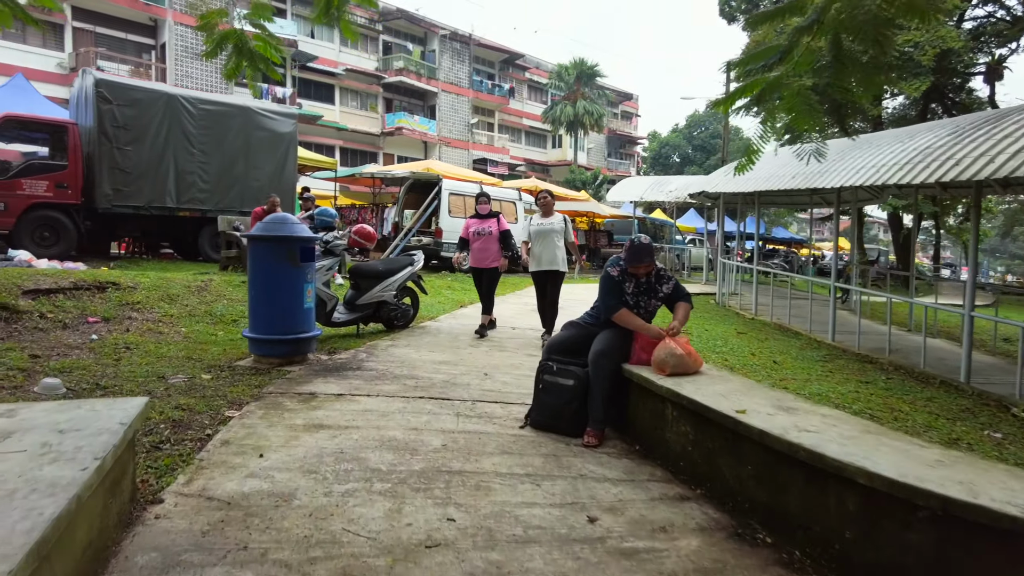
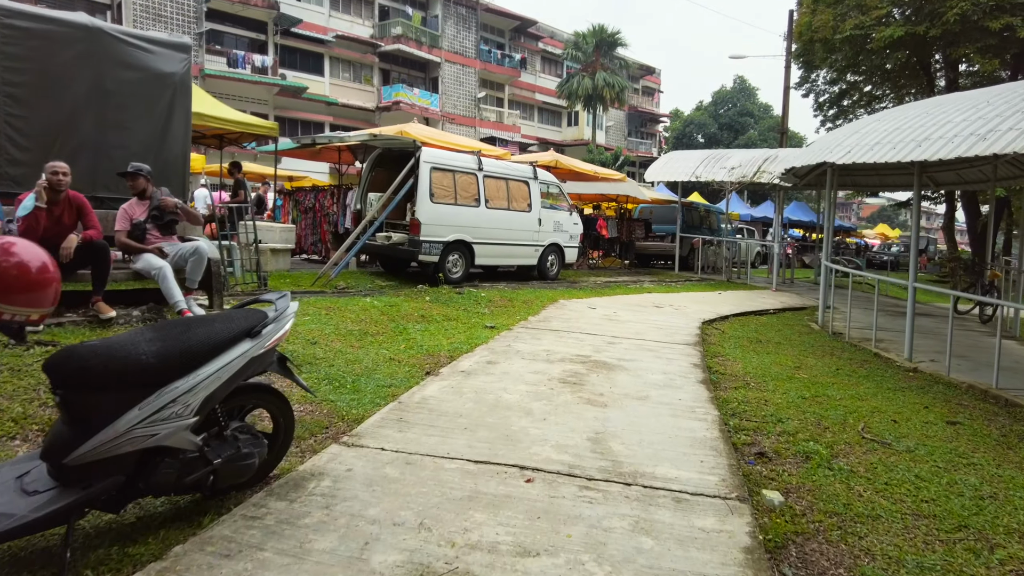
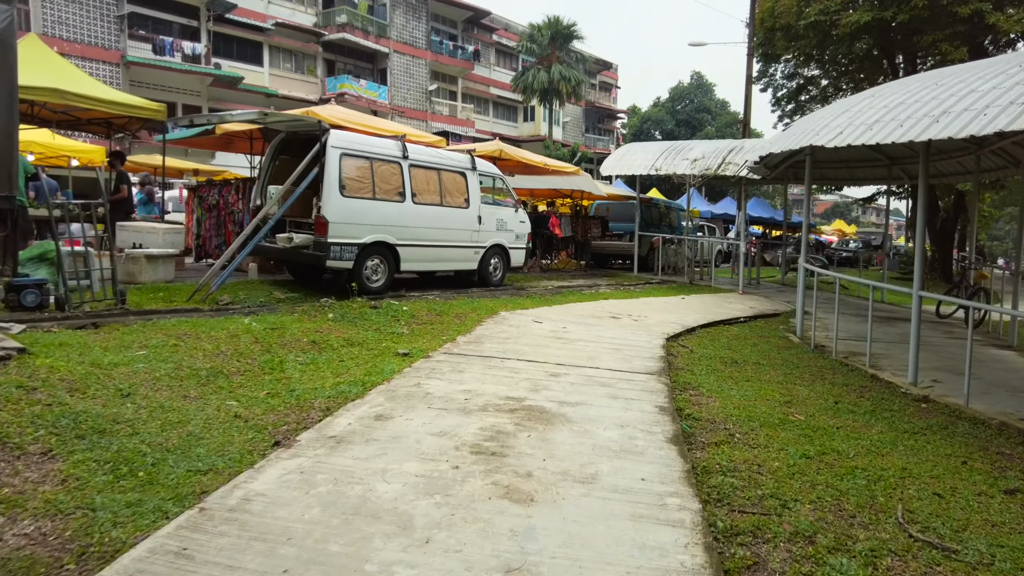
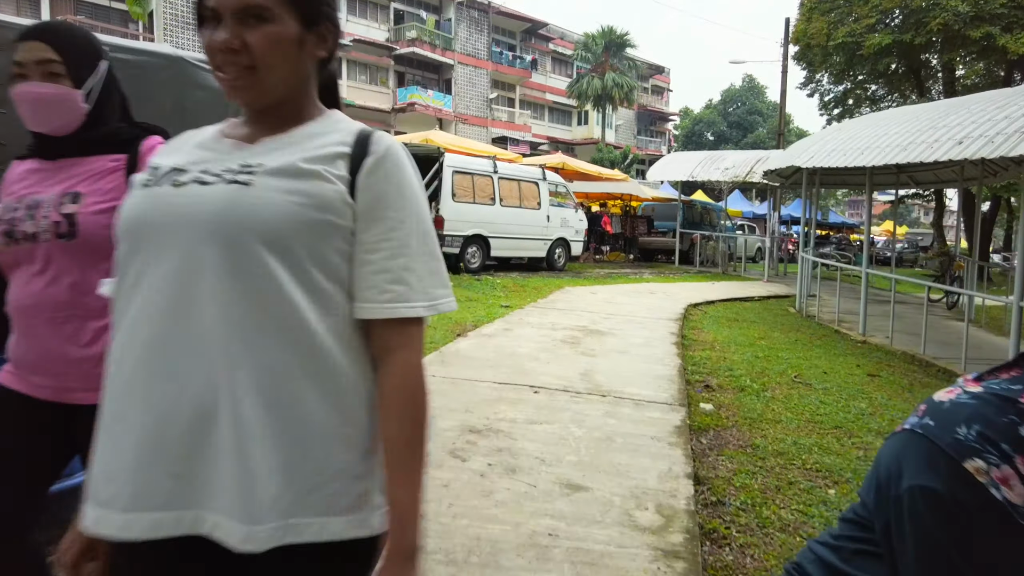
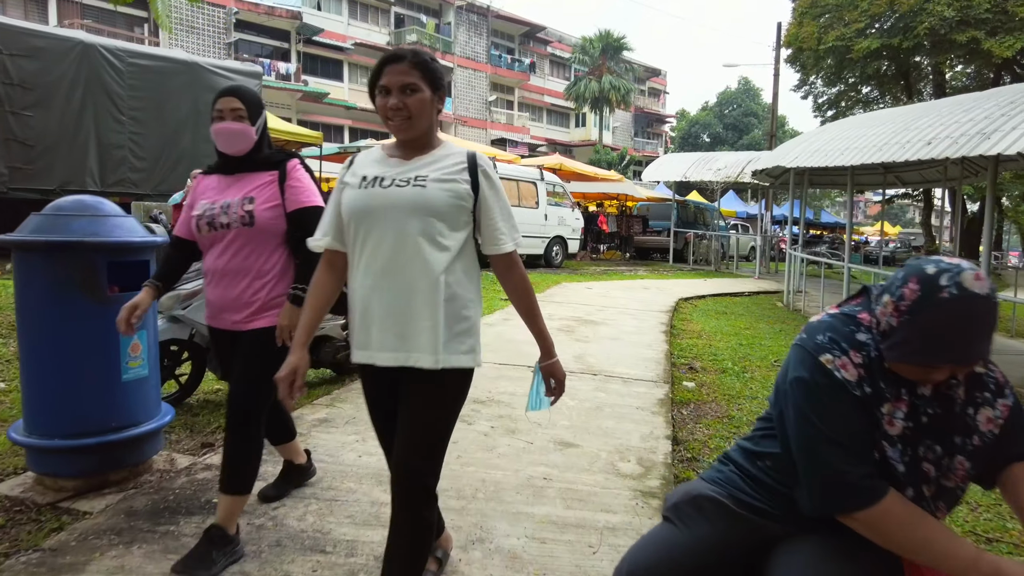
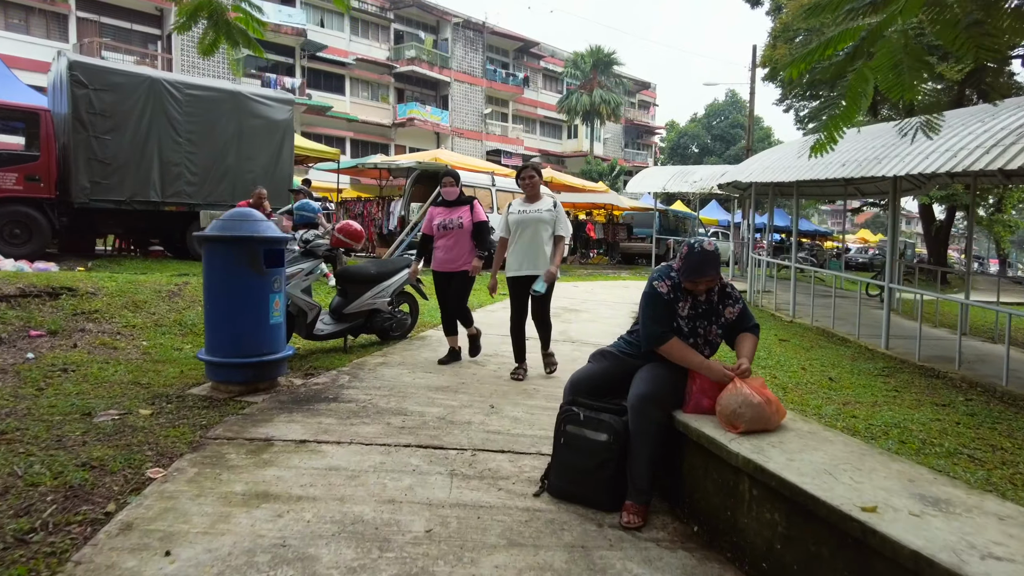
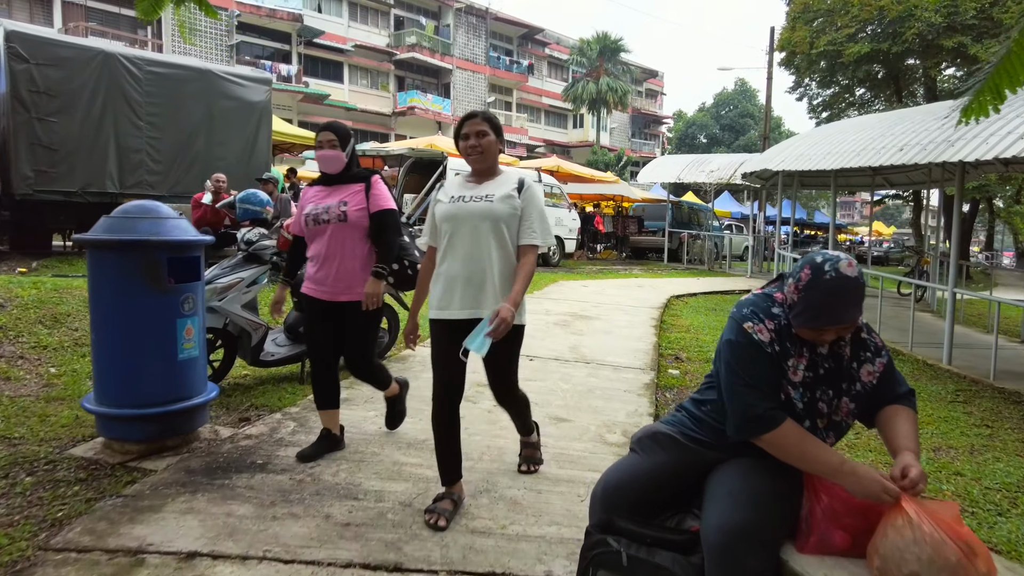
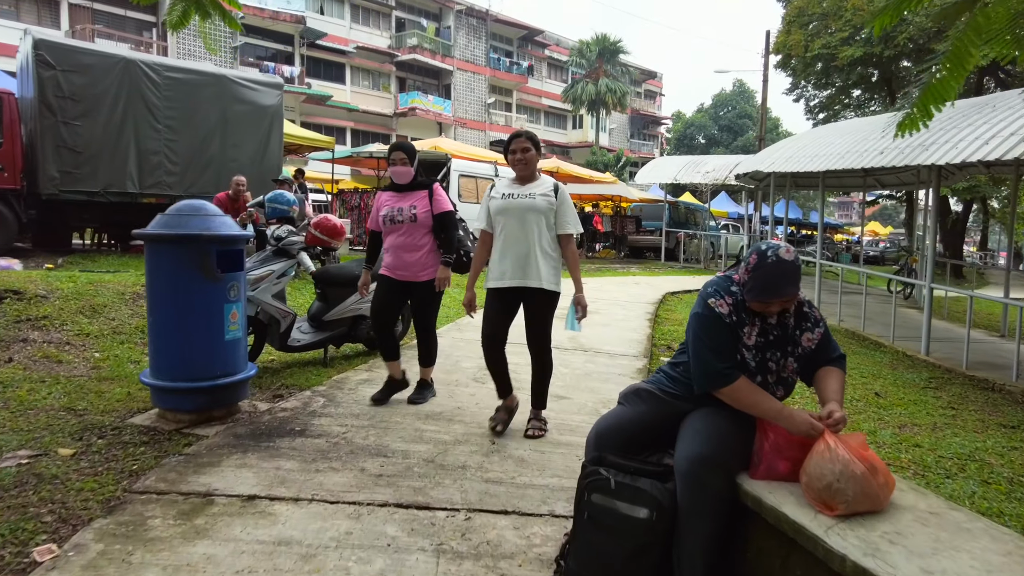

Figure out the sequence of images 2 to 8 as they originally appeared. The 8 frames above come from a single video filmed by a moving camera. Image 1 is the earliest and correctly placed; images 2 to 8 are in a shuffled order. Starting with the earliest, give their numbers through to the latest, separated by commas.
6, 8, 7, 5, 4, 2, 3
